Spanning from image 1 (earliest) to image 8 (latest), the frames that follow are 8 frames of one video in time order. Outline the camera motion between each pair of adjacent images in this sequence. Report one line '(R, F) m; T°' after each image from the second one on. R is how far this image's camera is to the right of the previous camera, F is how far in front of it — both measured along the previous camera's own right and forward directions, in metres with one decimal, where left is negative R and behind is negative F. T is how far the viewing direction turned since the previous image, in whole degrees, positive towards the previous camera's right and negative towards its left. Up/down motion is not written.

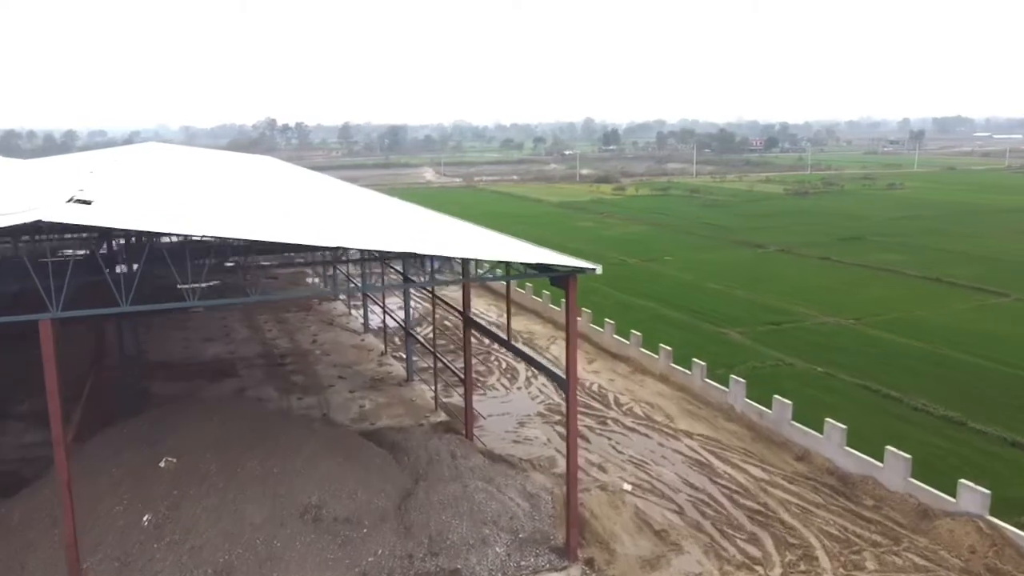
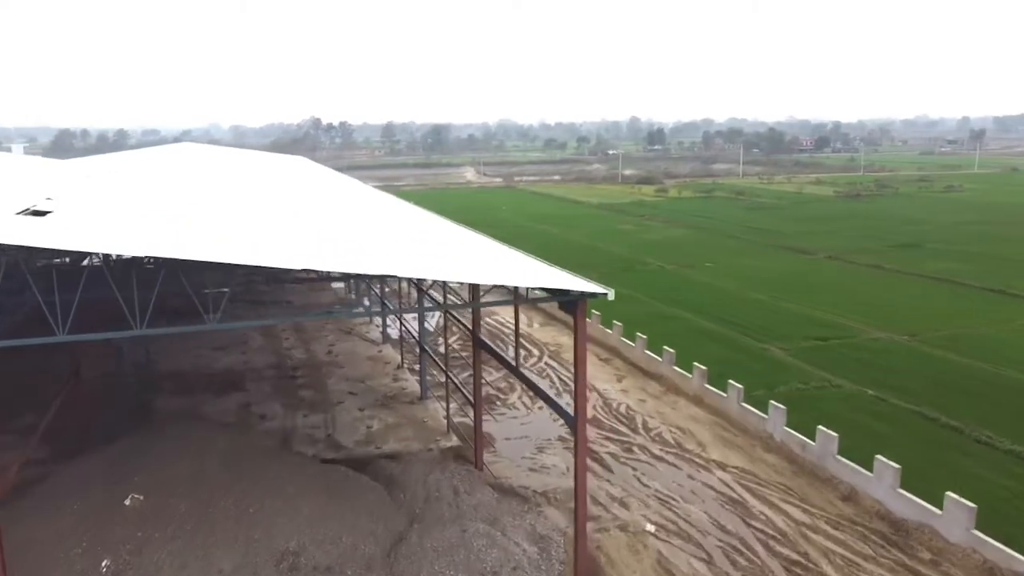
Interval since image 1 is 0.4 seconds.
(+0.3, +0.8) m; -3°
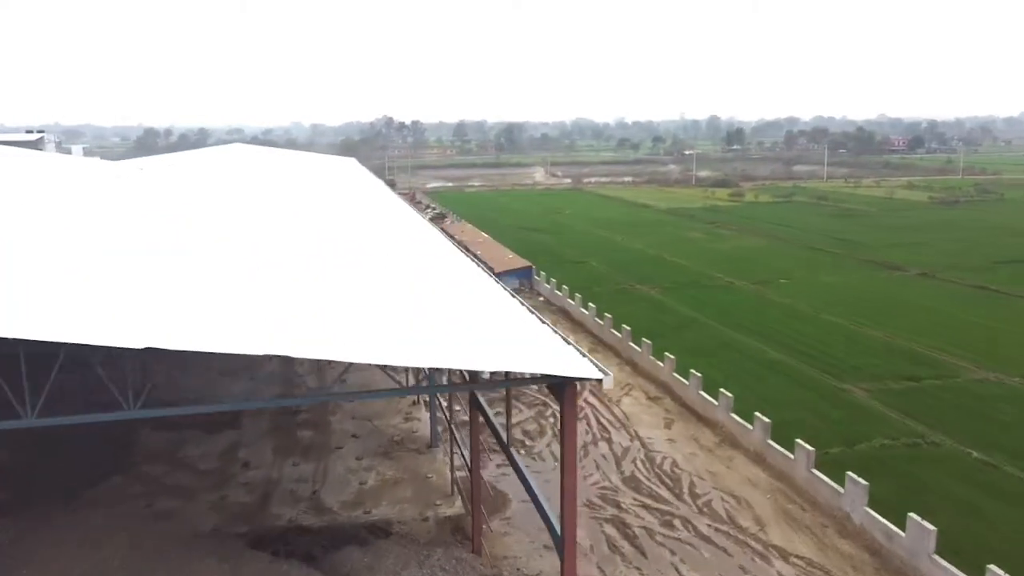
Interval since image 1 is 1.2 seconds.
(+0.6, +1.6) m; -5°
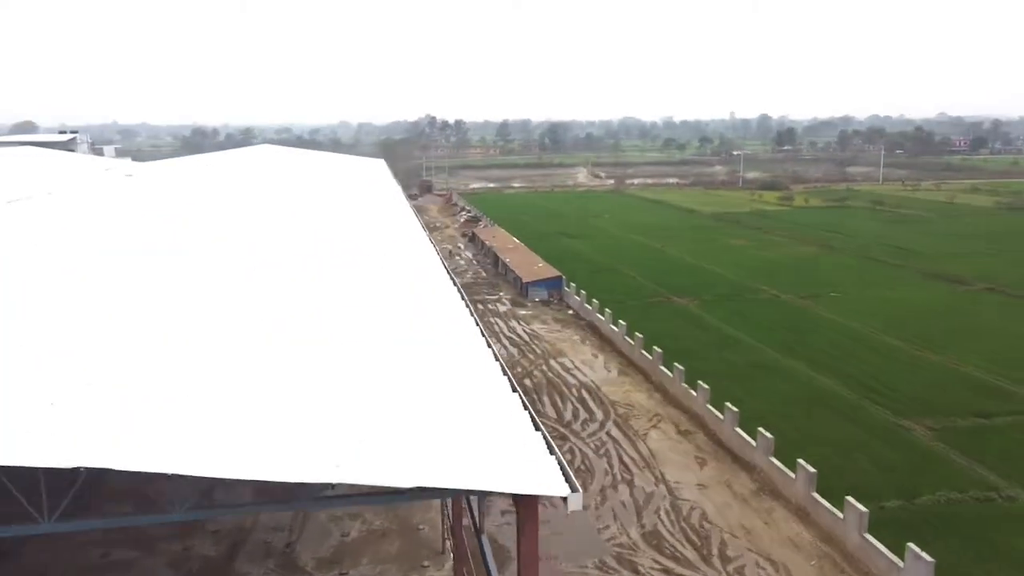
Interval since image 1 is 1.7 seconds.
(+0.4, +1.1) m; -3°
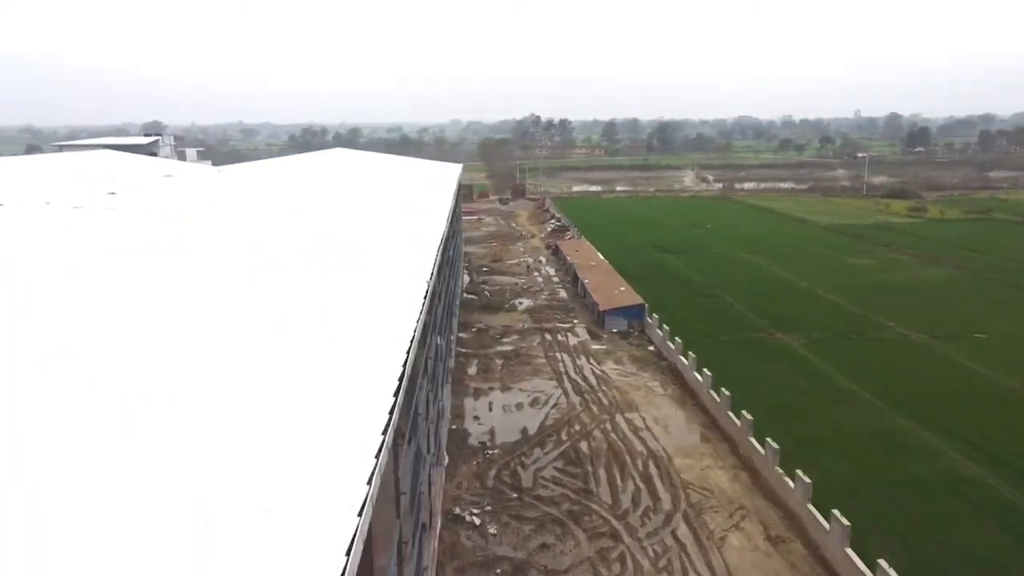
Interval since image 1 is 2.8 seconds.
(+0.7, +2.2) m; -8°
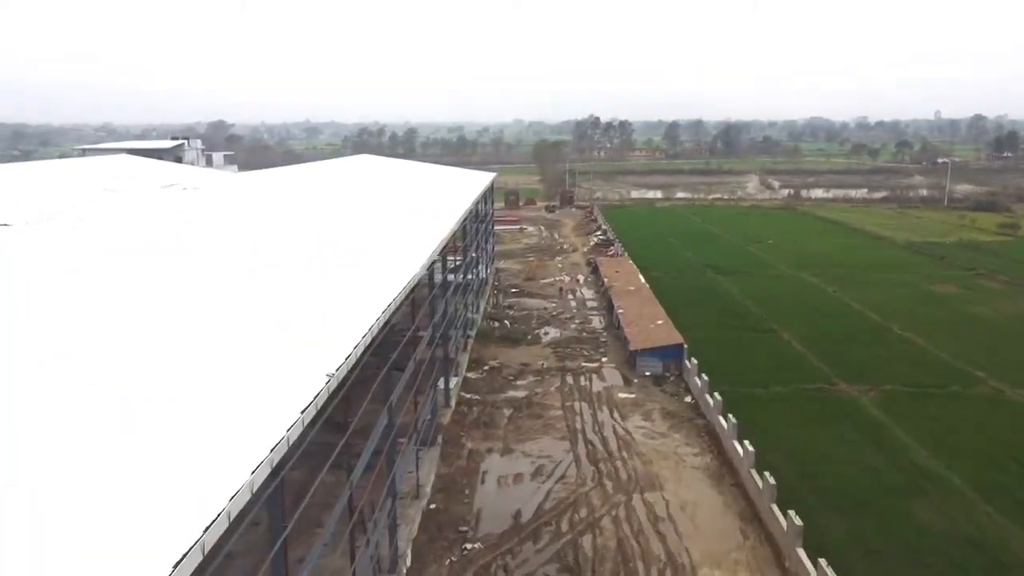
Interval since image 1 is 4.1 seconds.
(+0.7, +2.0) m; -4°
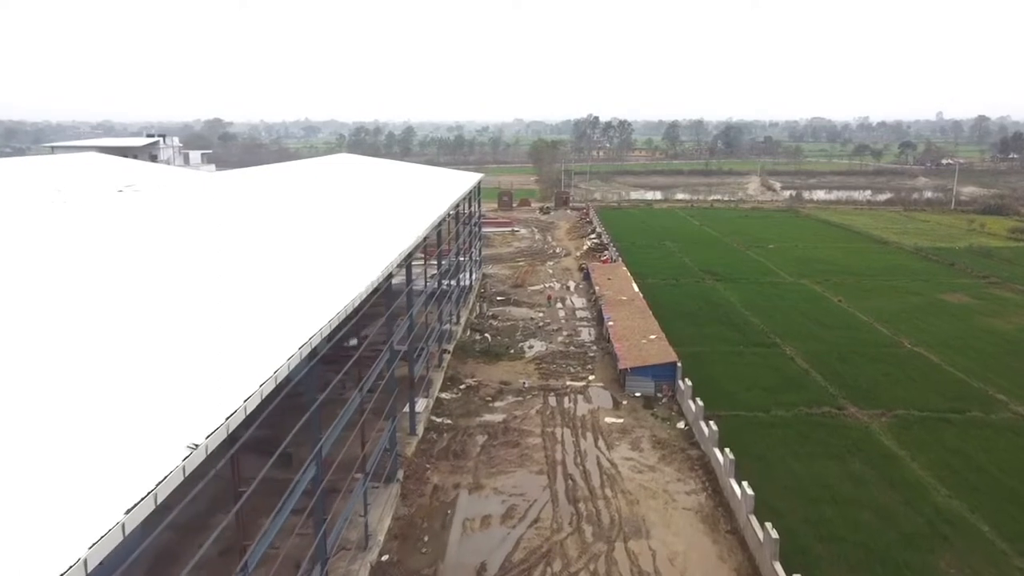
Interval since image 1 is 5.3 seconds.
(+0.3, +1.1) m; 0°
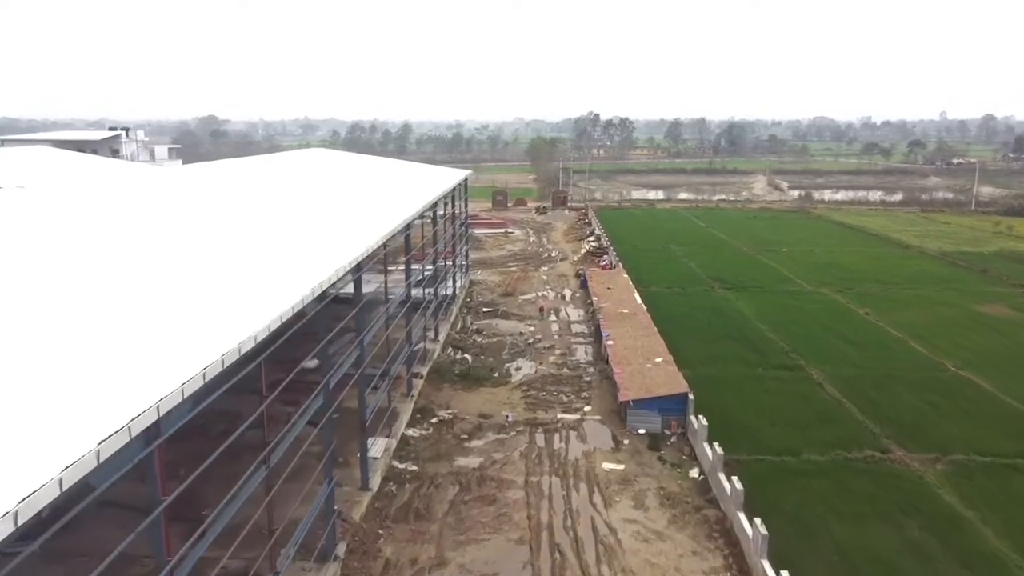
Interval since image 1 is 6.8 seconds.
(+0.3, +2.0) m; 0°
